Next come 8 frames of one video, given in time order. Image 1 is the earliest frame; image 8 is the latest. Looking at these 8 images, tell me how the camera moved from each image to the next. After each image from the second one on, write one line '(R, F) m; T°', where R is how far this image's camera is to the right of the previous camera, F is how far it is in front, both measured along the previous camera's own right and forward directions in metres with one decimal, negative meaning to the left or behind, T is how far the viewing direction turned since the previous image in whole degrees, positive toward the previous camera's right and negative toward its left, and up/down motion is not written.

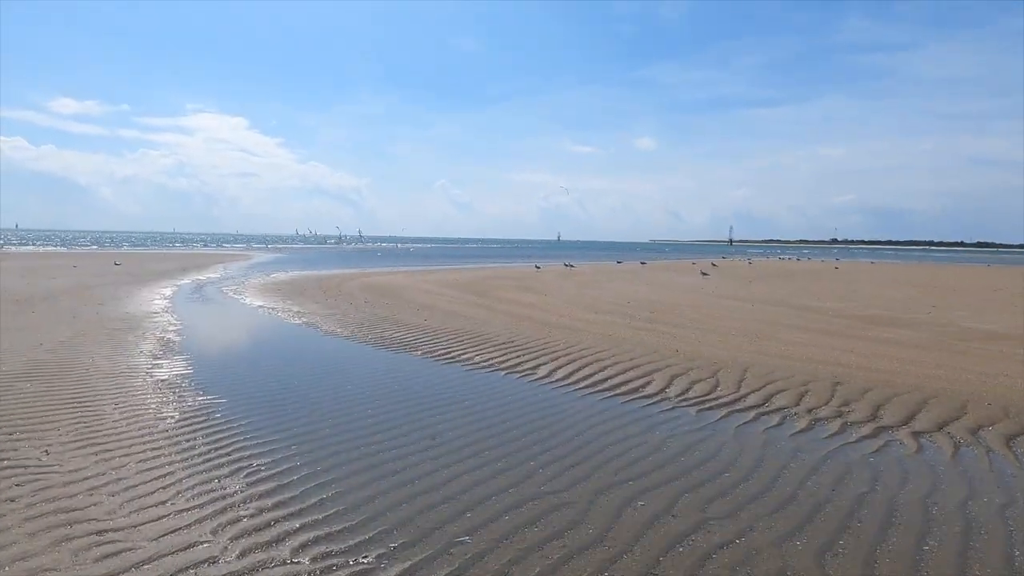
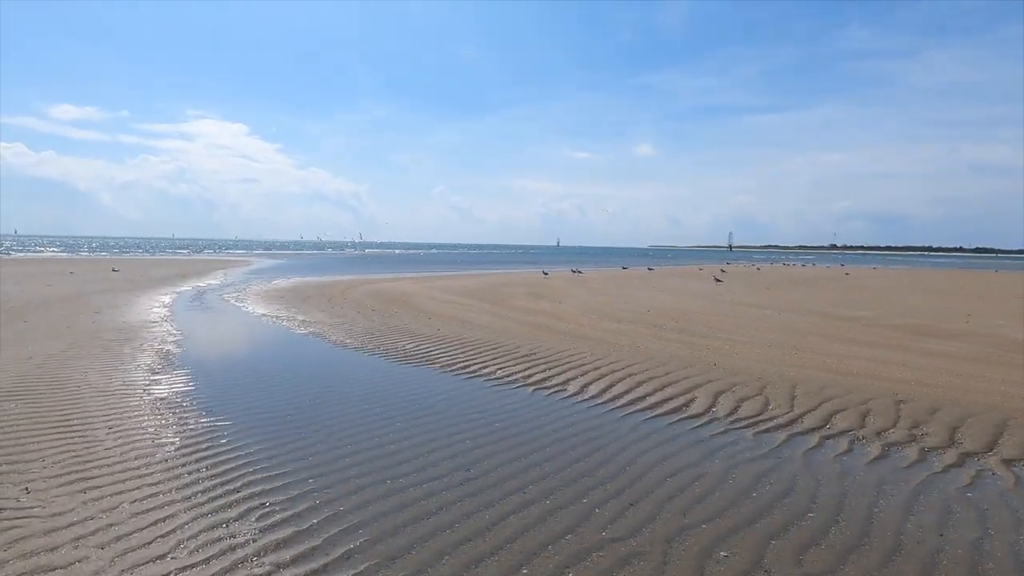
(-0.4, +0.8) m; 0°
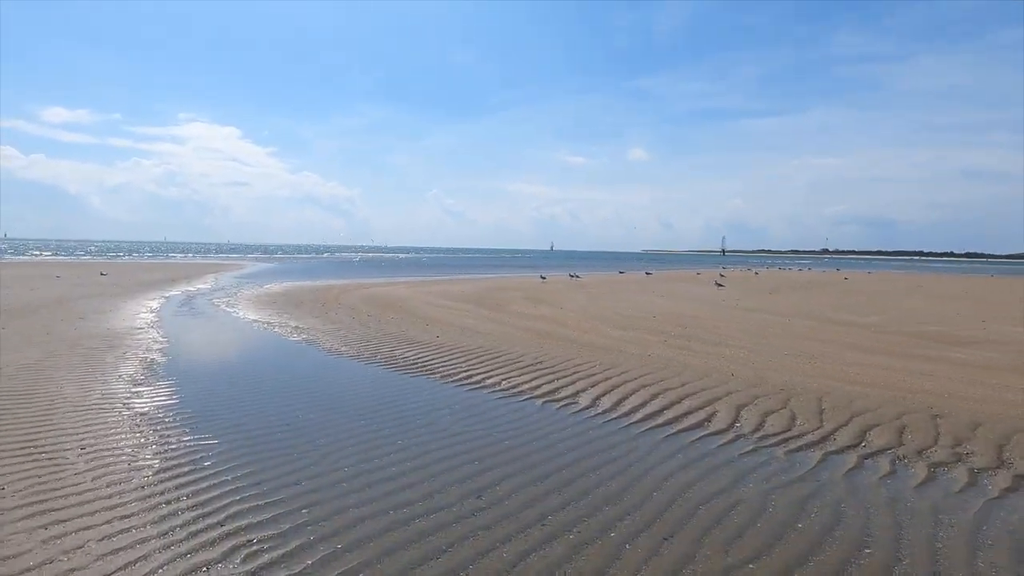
(-0.2, +0.6) m; +1°
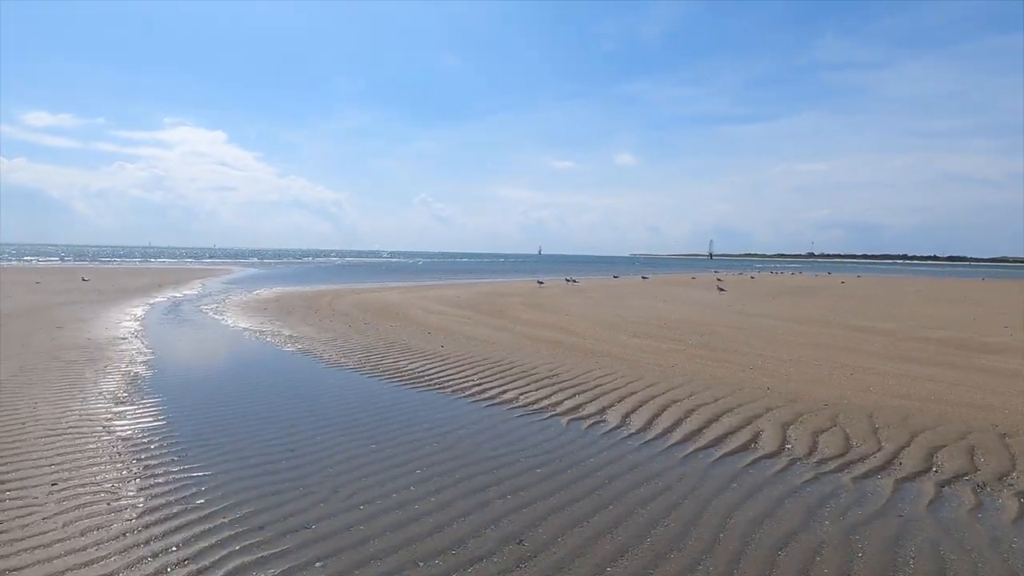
(-0.4, +0.8) m; +1°
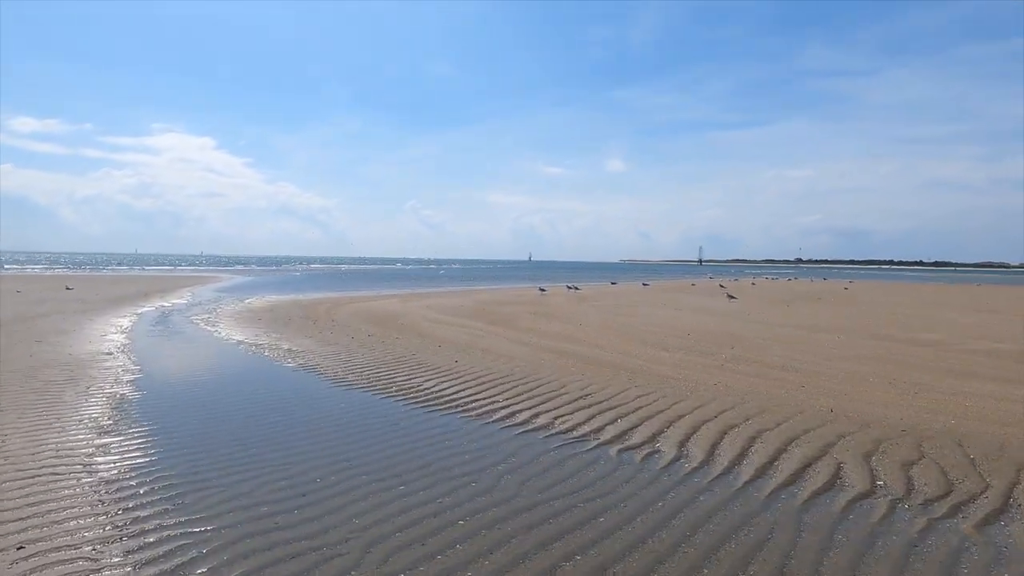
(-0.6, +1.0) m; +1°
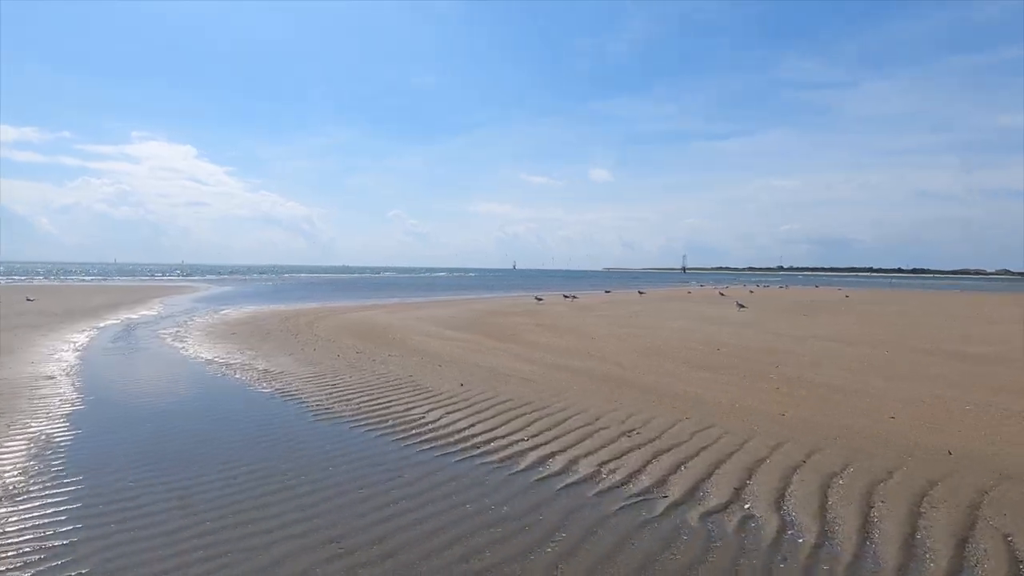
(-0.5, +1.9) m; +1°
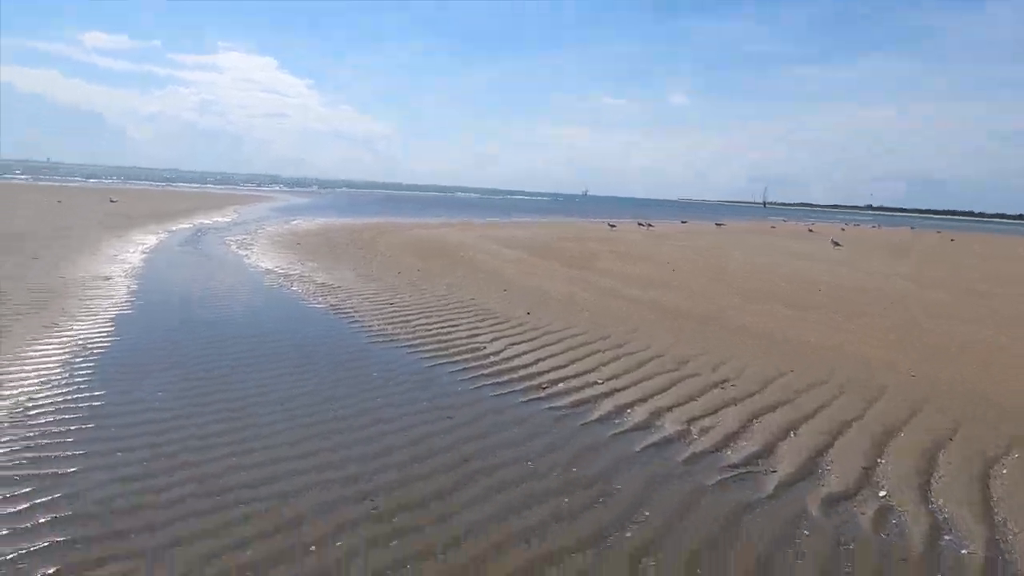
(-0.1, +1.2) m; -6°
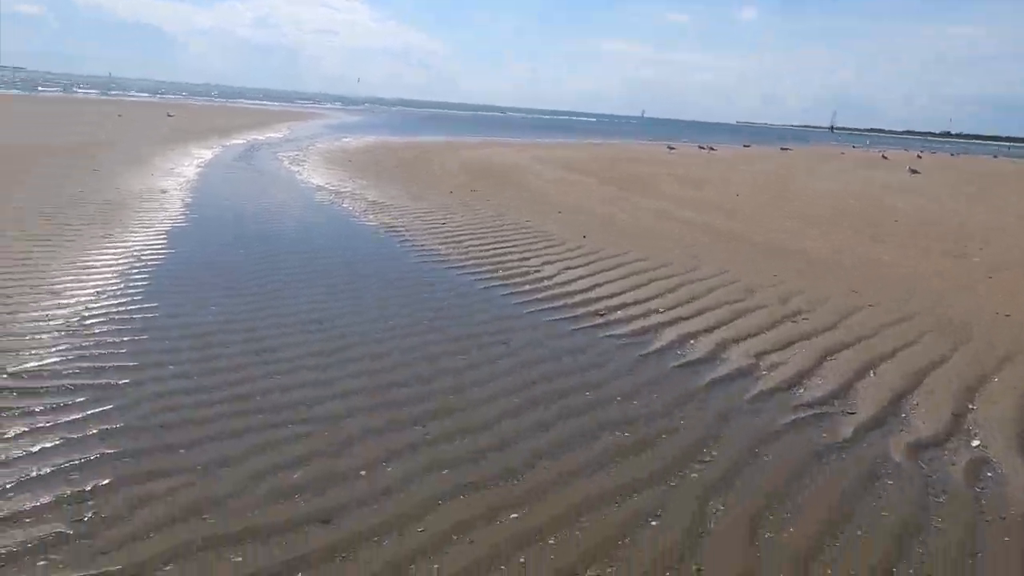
(-0.1, +0.3) m; -4°
